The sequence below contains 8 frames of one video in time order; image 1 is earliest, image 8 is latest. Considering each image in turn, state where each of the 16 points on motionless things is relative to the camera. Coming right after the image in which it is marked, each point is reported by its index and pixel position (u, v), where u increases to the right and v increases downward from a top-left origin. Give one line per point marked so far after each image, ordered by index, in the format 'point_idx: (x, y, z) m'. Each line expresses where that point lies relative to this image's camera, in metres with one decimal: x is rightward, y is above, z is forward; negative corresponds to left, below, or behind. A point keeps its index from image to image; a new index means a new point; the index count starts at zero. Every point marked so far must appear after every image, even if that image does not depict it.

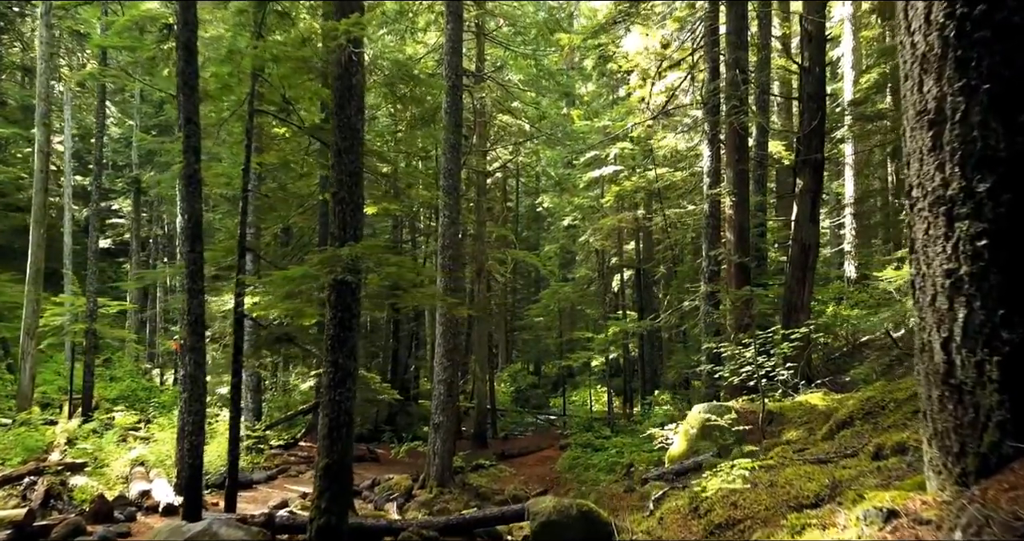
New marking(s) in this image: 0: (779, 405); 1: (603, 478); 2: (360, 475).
0: (+2.9, -1.5, +7.9) m
1: (+1.7, -4.0, +14.0) m
2: (-2.9, -4.0, +14.2) m
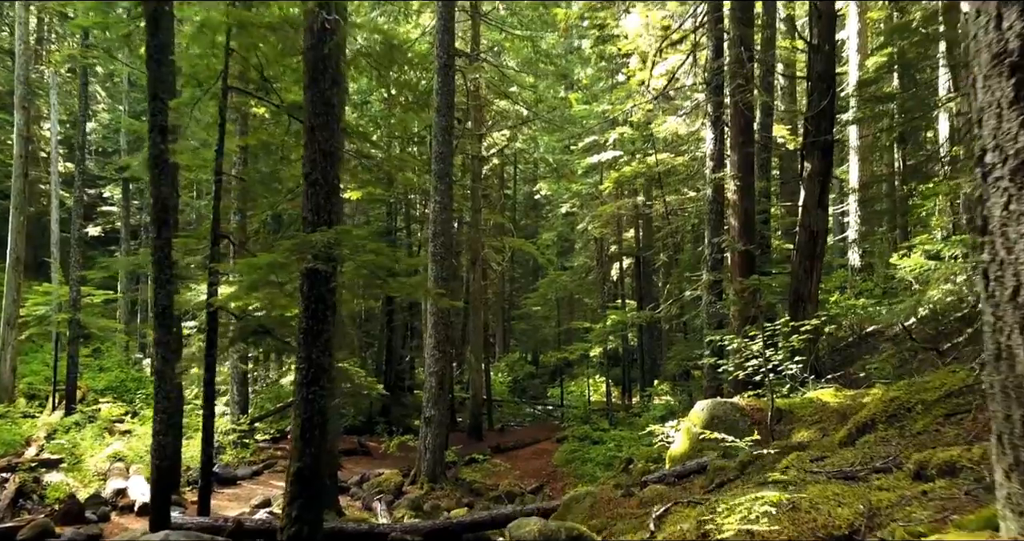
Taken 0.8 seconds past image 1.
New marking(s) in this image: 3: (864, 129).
0: (+2.8, -1.3, +7.4) m
1: (+1.6, -3.8, +13.5) m
2: (-3.0, -3.7, +13.8) m
3: (+8.4, +3.4, +17.5) m
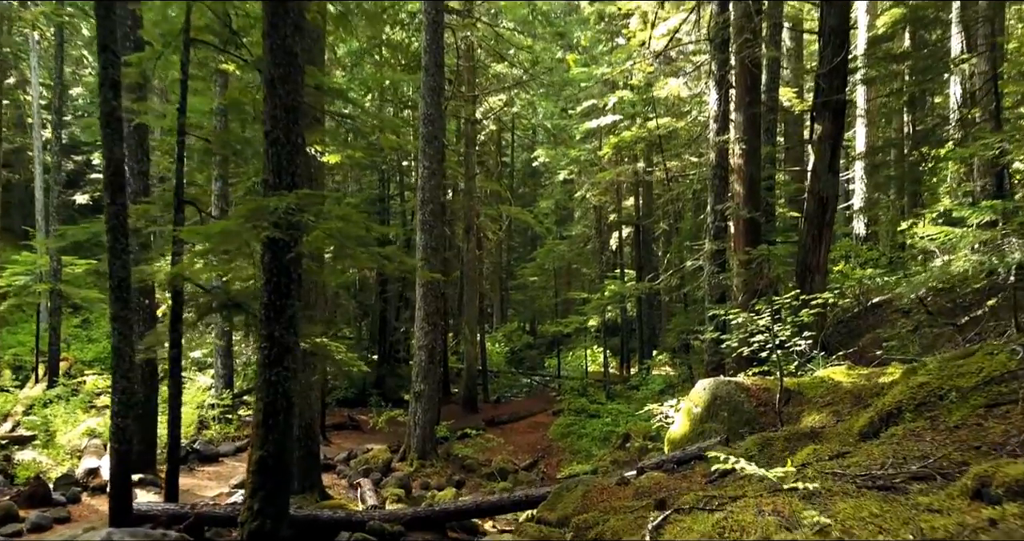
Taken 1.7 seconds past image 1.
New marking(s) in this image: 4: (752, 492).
0: (+2.6, -1.0, +6.9) m
1: (+1.5, -3.2, +13.1) m
2: (-3.1, -3.2, +13.3) m
3: (+8.2, +4.1, +16.8) m
4: (+1.5, -1.4, +4.4) m
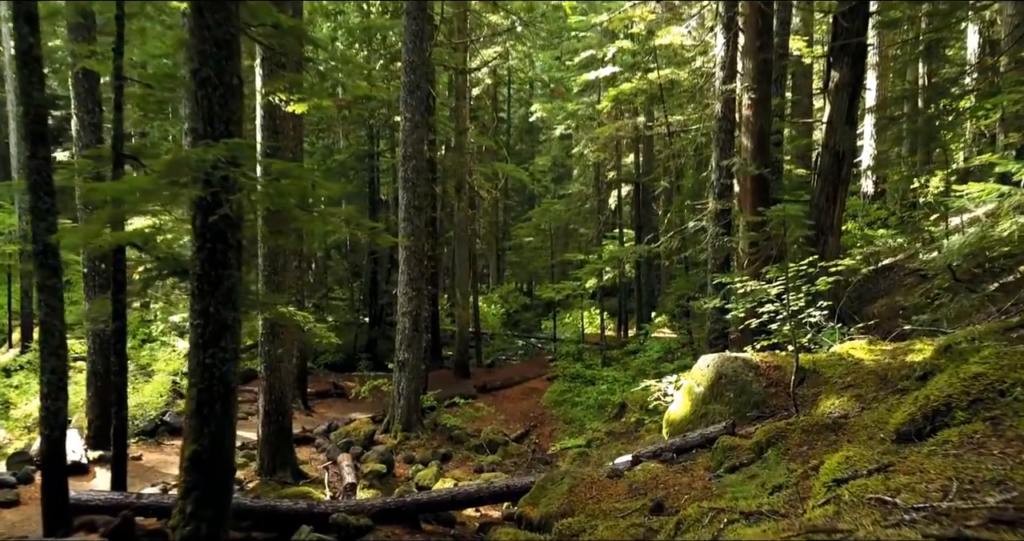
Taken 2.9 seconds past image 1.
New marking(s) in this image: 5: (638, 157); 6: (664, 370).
0: (+2.5, -0.7, +6.1) m
1: (+1.3, -2.6, +12.5) m
2: (-3.3, -2.5, +12.7) m
3: (+8.1, +4.9, +15.7) m
4: (+1.3, -1.2, +3.7) m
5: (+3.3, +3.0, +19.3) m
6: (+2.6, -1.7, +12.7) m
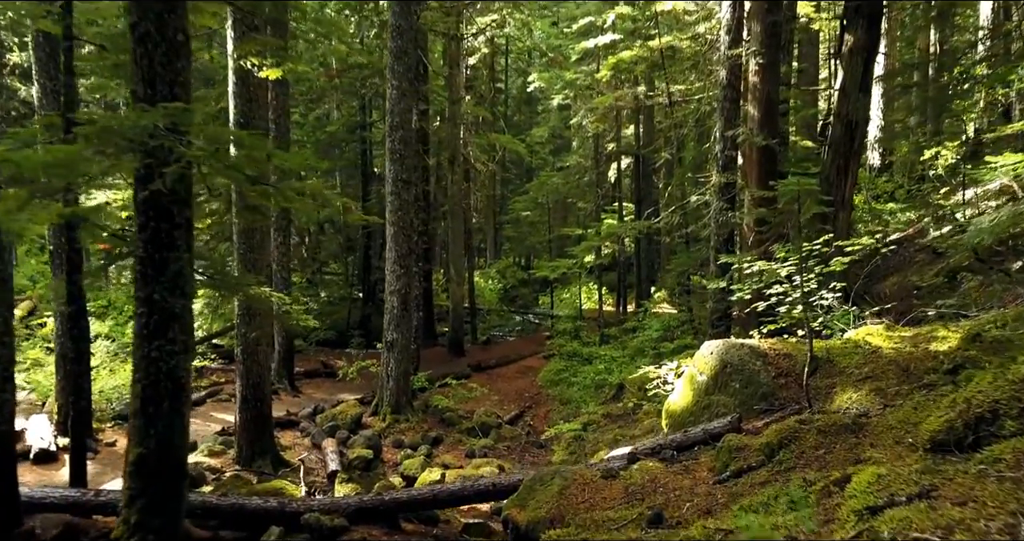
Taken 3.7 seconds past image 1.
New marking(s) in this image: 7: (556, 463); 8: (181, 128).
0: (+2.4, -0.6, +5.6) m
1: (+1.2, -2.2, +12.0) m
2: (-3.4, -2.1, +12.3) m
3: (+8.0, +5.4, +15.0) m
4: (+1.2, -1.1, +3.2) m
5: (+3.2, +3.6, +18.7) m
6: (+2.5, -1.3, +12.3) m
7: (+0.6, -2.5, +9.6) m
8: (-1.8, +0.8, +3.9) m
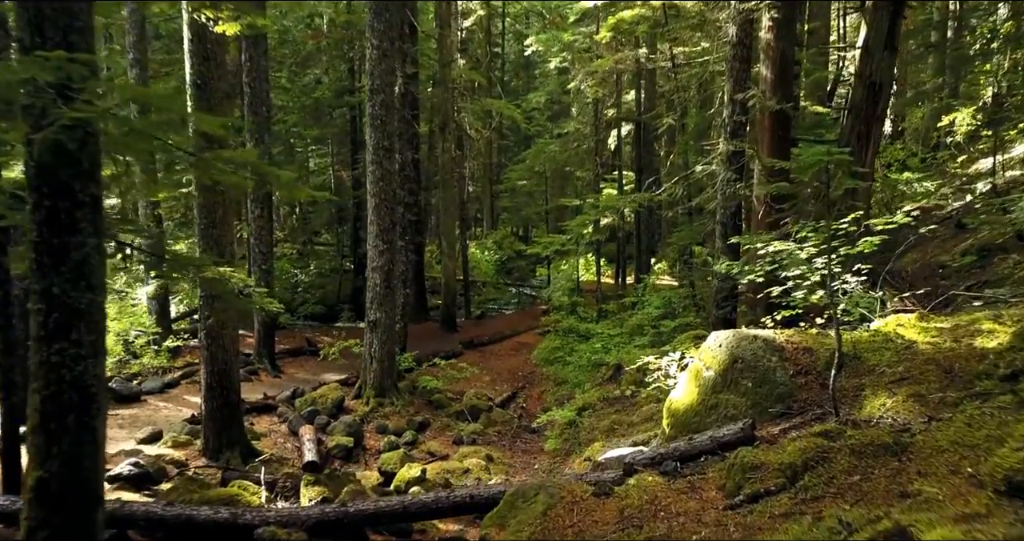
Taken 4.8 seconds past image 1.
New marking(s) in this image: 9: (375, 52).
0: (+2.3, -0.5, +4.9) m
1: (+1.1, -1.8, +11.4) m
2: (-3.5, -1.7, +11.6) m
3: (+7.8, +6.0, +14.1) m
4: (+1.1, -1.1, +2.6) m
5: (+3.1, +4.3, +17.8) m
6: (+2.4, -0.9, +11.6) m
7: (+0.5, -2.2, +9.0) m
8: (-1.9, +0.8, +3.2) m
9: (-1.9, +3.0, +10.0) m
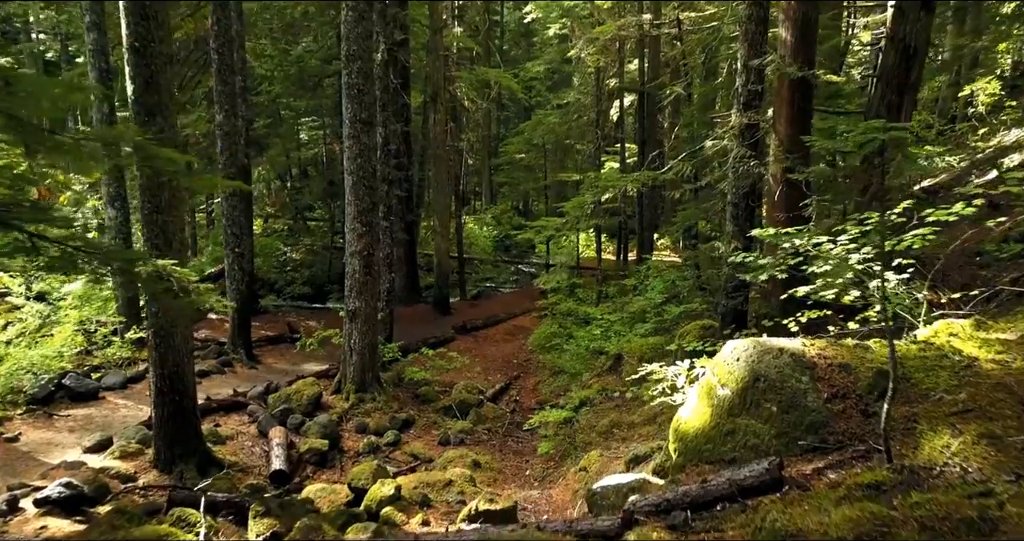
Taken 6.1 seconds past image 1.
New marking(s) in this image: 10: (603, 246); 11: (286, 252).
0: (+2.1, -0.5, +4.1) m
1: (+1.0, -1.5, +10.6) m
2: (-3.7, -1.5, +10.9) m
3: (+7.7, +6.3, +13.0) m
4: (+0.9, -1.2, +1.8) m
5: (+3.0, +4.8, +16.8) m
6: (+2.3, -0.7, +10.8) m
7: (+0.3, -2.1, +8.2) m
8: (-2.0, +0.7, +2.3) m
9: (-2.0, +3.2, +9.0) m
10: (+2.4, +0.7, +19.6) m
11: (-6.0, +0.5, +19.5) m
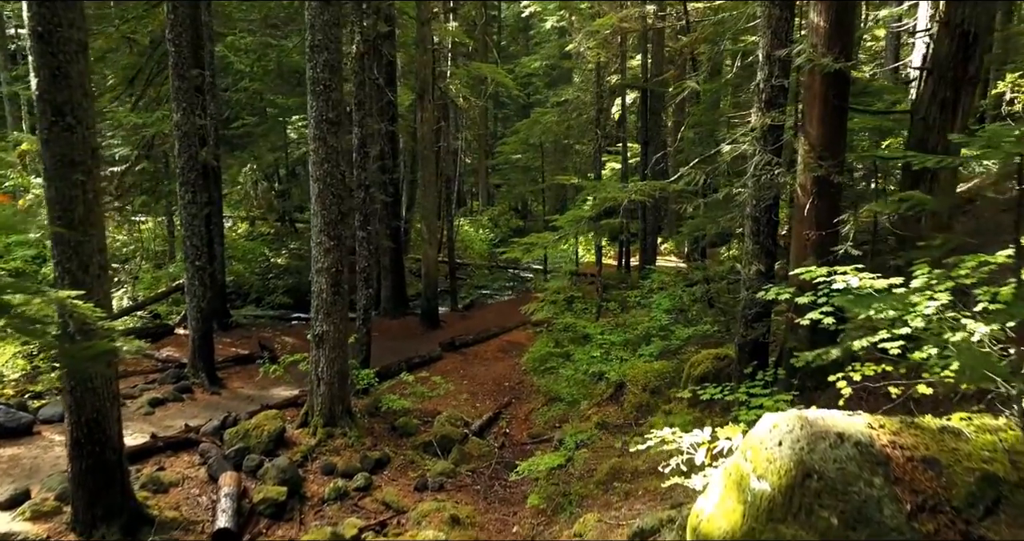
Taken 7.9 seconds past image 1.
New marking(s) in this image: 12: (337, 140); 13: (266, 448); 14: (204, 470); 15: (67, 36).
0: (+2.0, -0.7, +3.0) m
1: (+0.9, -1.7, +9.5) m
2: (-3.8, -1.7, +9.8) m
3: (+7.6, +6.1, +11.9) m
4: (+0.8, -1.4, +0.7) m
5: (+2.9, +4.6, +15.7) m
6: (+2.1, -0.9, +9.7) m
7: (+0.2, -2.3, +7.1) m
8: (-2.2, +0.5, +1.2) m
9: (-2.1, +2.9, +8.0) m
10: (+2.3, +0.5, +18.5) m
11: (-6.1, +0.3, +18.4) m
12: (-1.9, +1.5, +8.2) m
13: (-2.7, -1.9, +8.0) m
14: (-3.2, -2.0, +7.6) m
15: (-3.2, +1.7, +5.3) m
